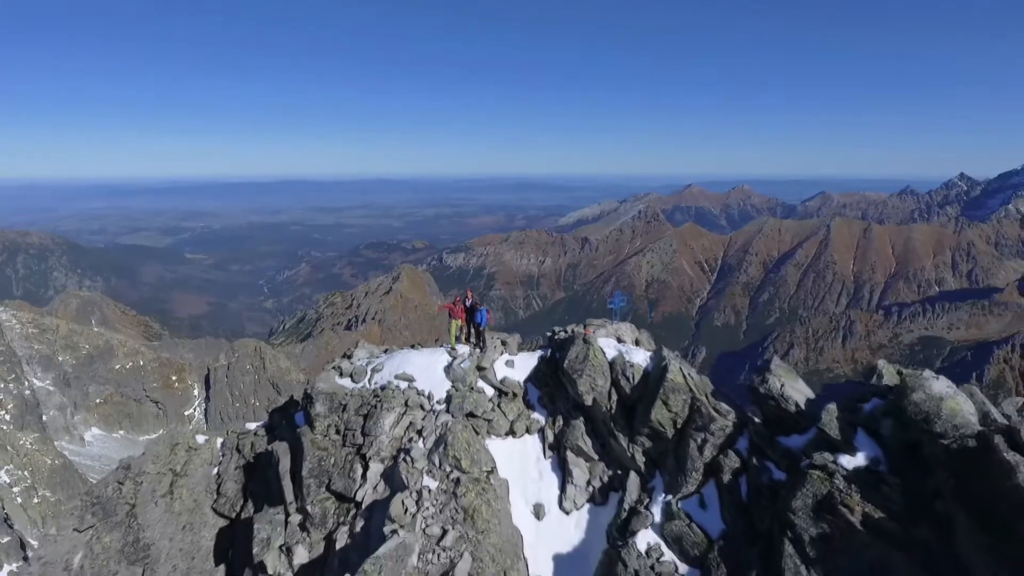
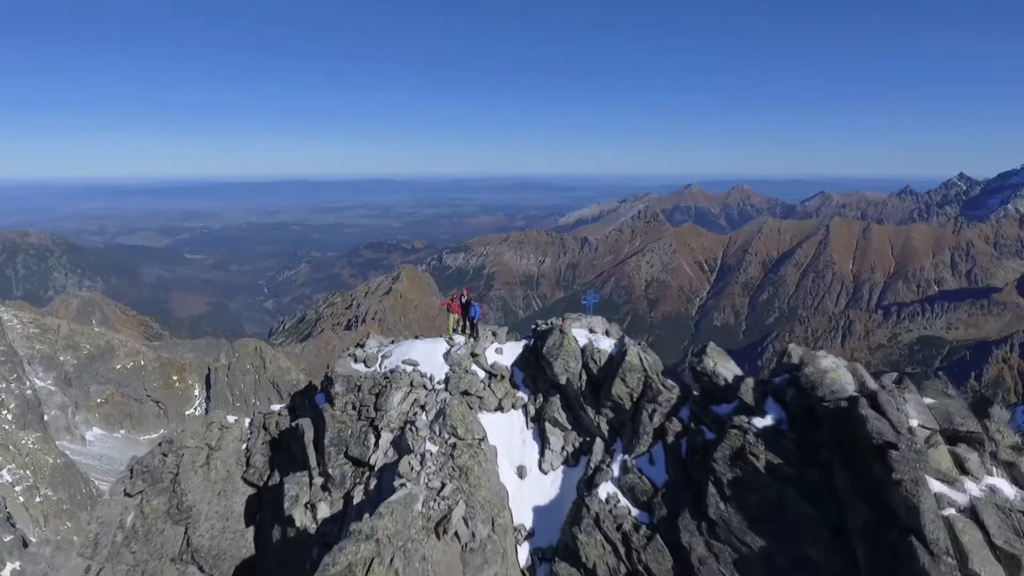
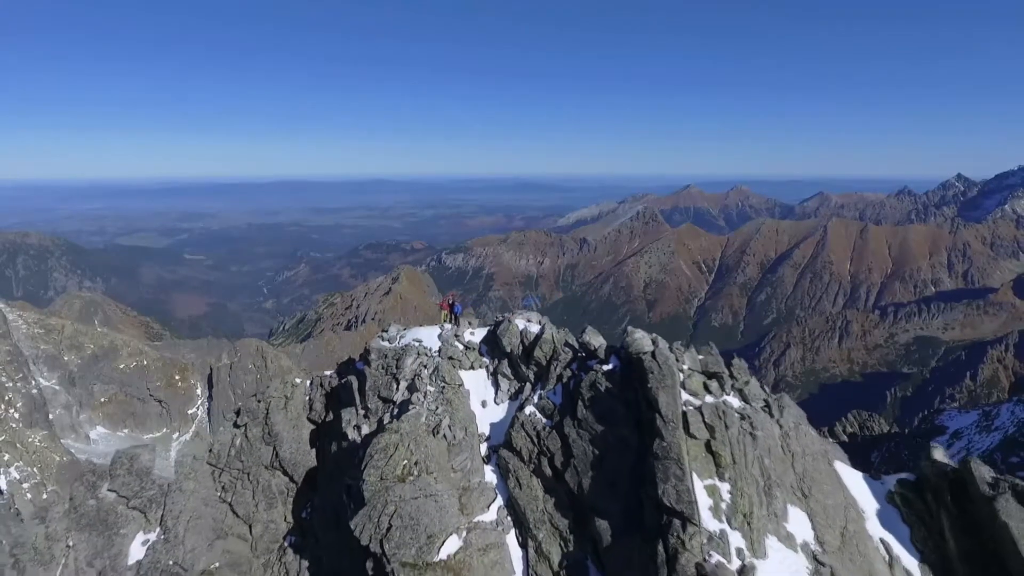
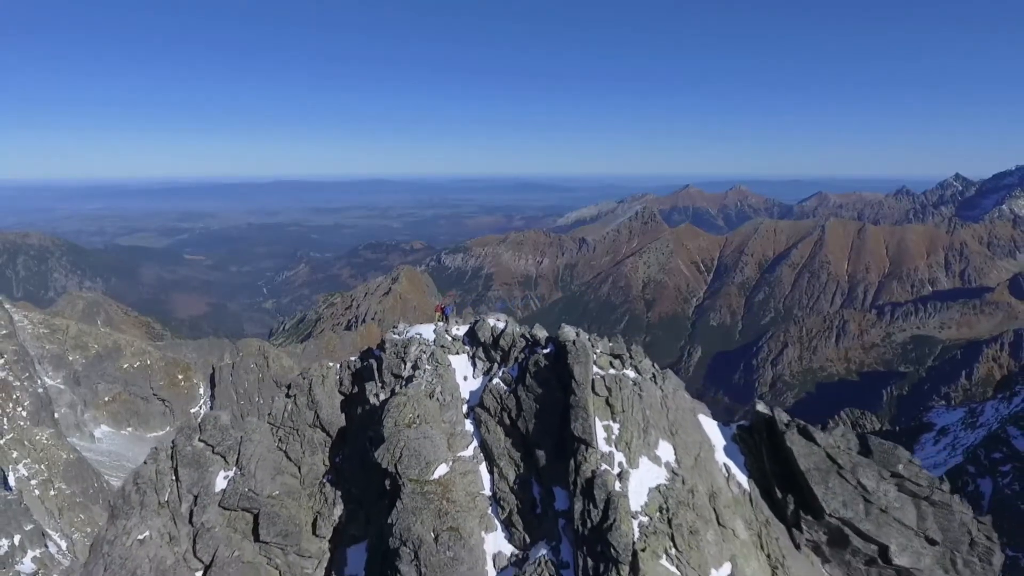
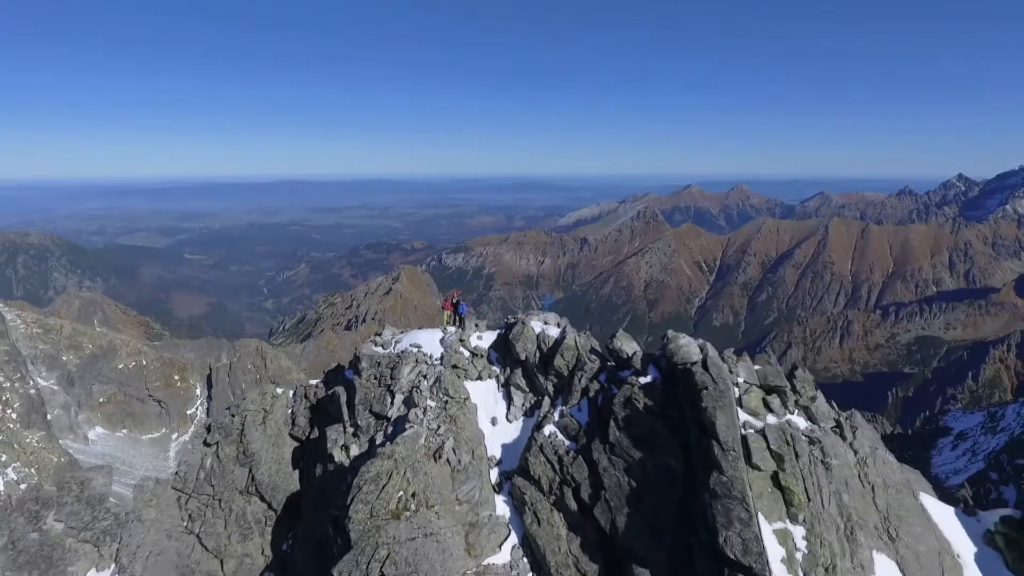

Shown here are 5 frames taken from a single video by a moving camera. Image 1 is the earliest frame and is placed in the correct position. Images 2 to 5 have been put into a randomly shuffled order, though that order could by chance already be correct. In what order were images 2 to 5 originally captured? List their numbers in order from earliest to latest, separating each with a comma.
2, 5, 3, 4
